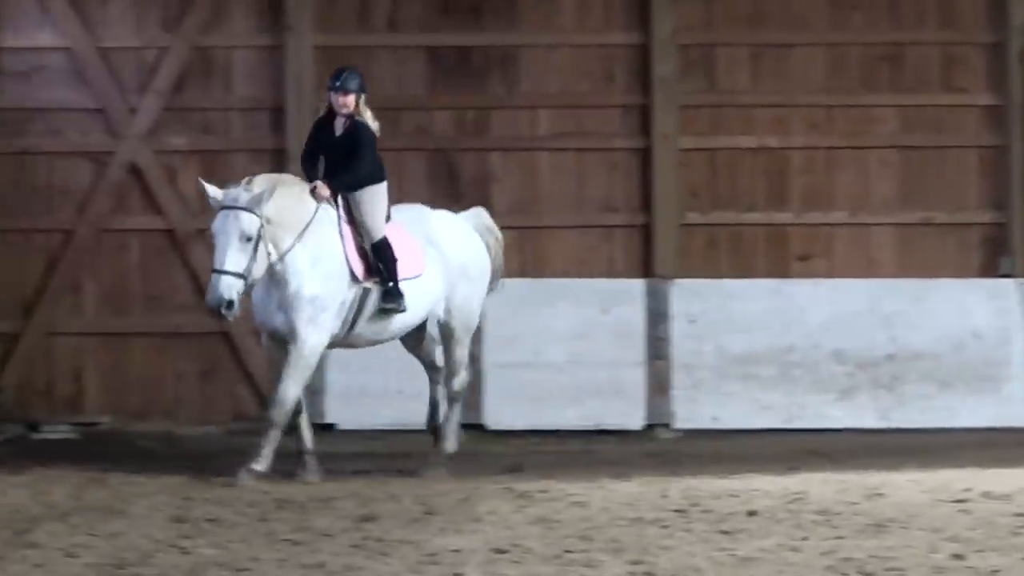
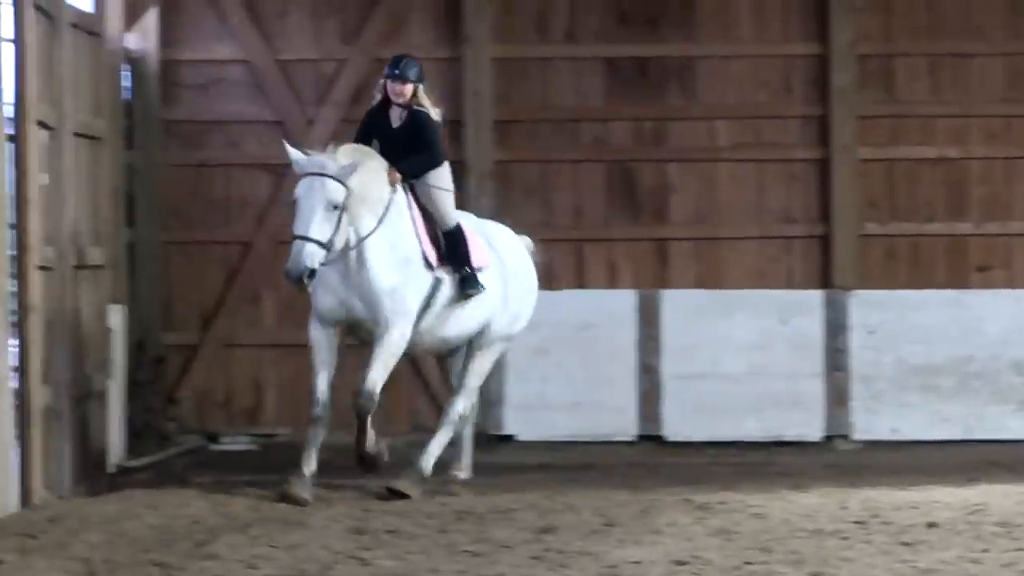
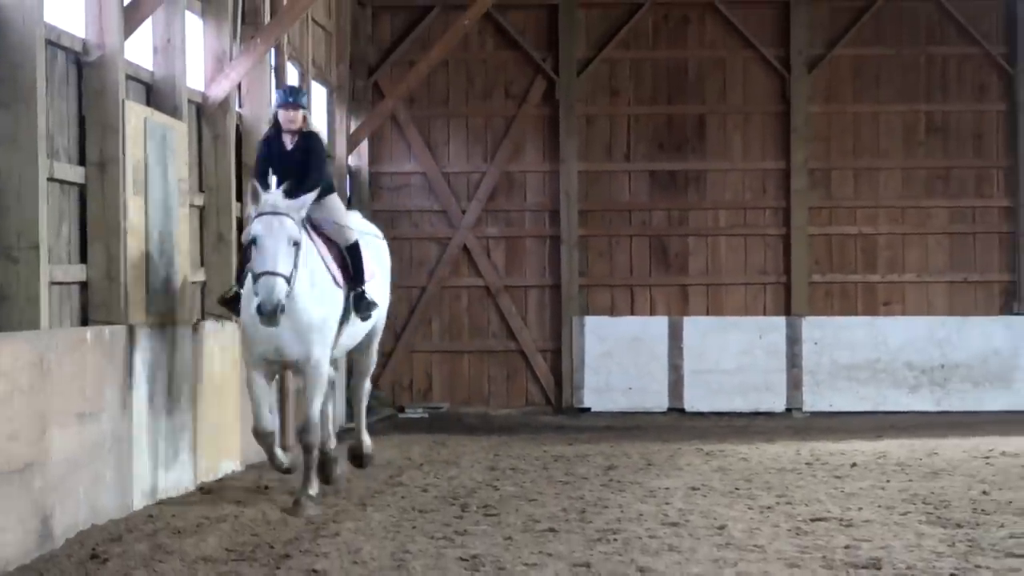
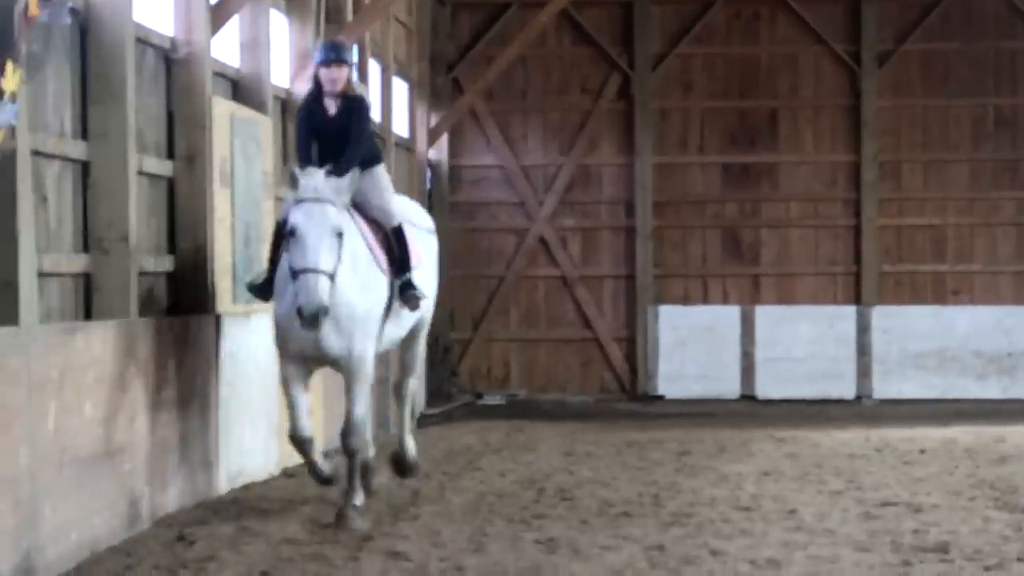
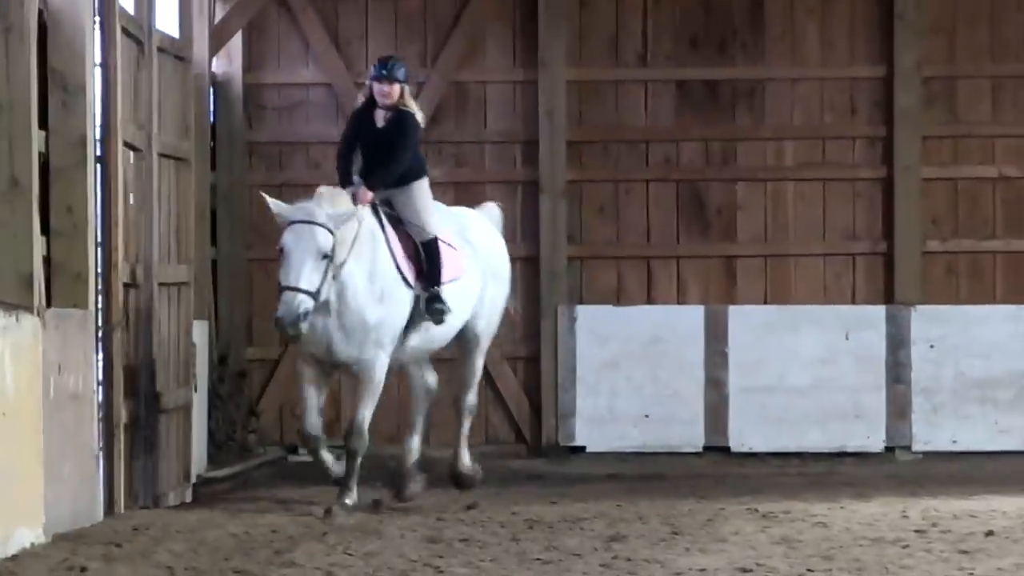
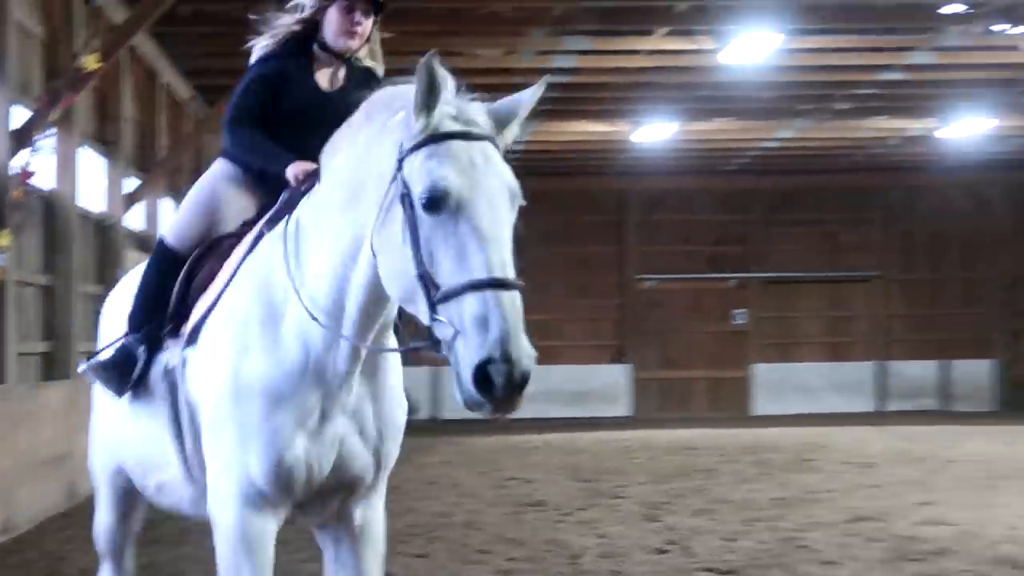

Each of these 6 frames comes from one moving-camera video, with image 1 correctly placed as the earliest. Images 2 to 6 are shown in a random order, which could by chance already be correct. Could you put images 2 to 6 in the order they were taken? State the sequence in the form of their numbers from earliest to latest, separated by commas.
2, 5, 3, 4, 6
